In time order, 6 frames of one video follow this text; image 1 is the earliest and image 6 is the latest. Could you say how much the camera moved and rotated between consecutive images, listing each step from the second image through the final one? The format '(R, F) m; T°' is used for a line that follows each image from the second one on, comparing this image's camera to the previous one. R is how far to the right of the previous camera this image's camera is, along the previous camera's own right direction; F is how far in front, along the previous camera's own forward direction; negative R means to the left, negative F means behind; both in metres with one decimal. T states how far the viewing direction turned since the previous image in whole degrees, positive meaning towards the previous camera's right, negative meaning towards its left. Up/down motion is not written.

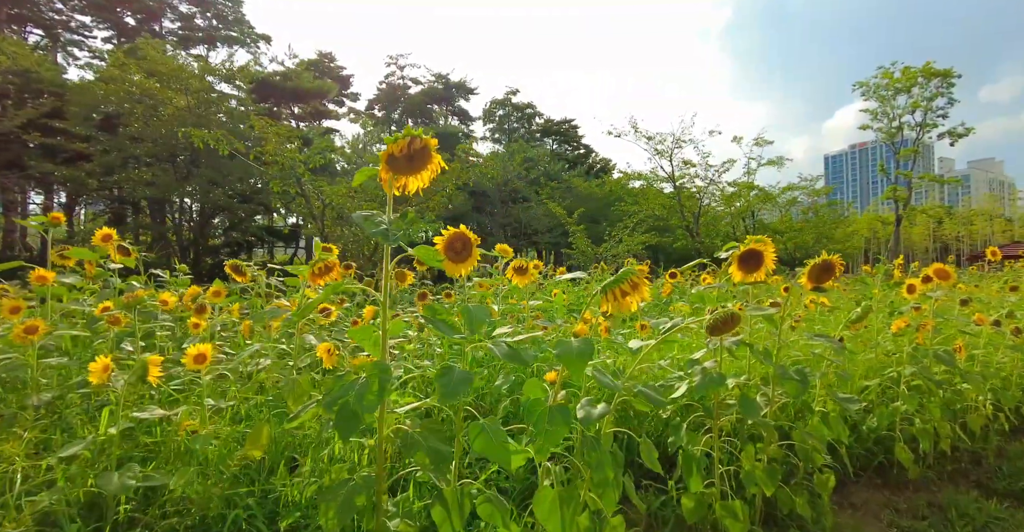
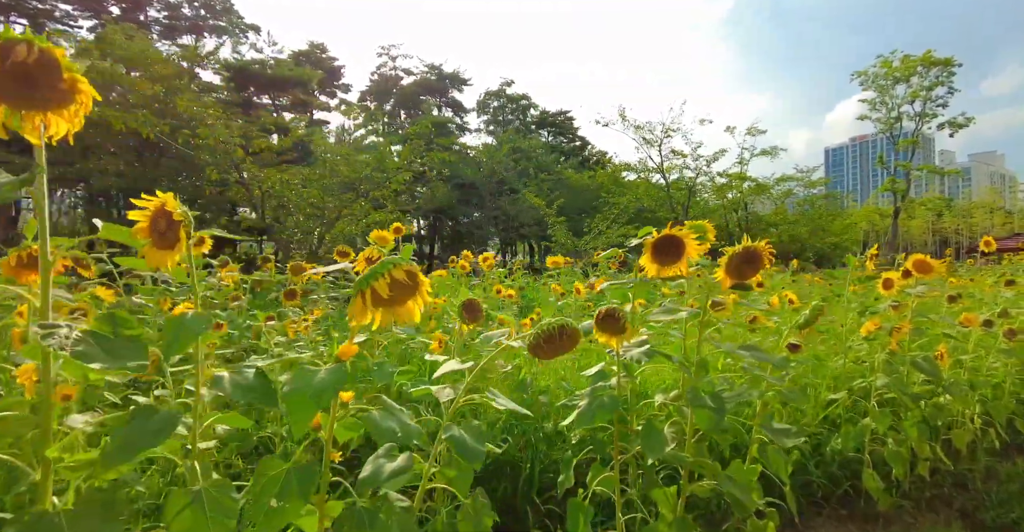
(+0.5, +0.5) m; 0°
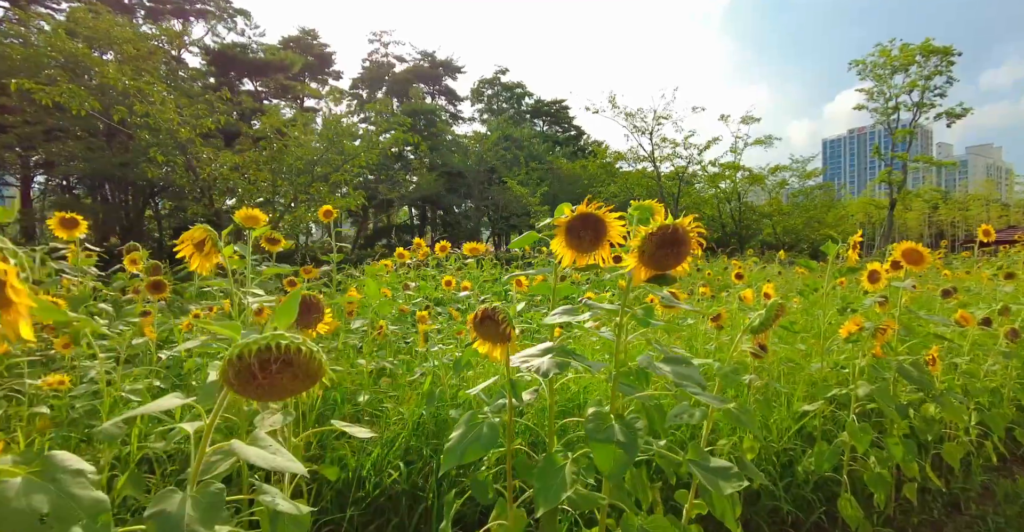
(+0.3, +0.4) m; 0°
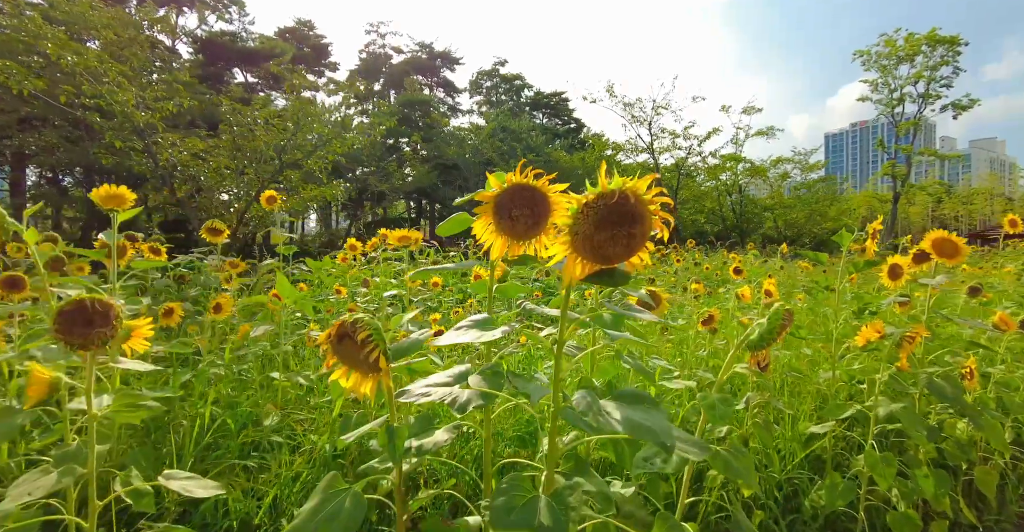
(+0.2, +0.4) m; 0°
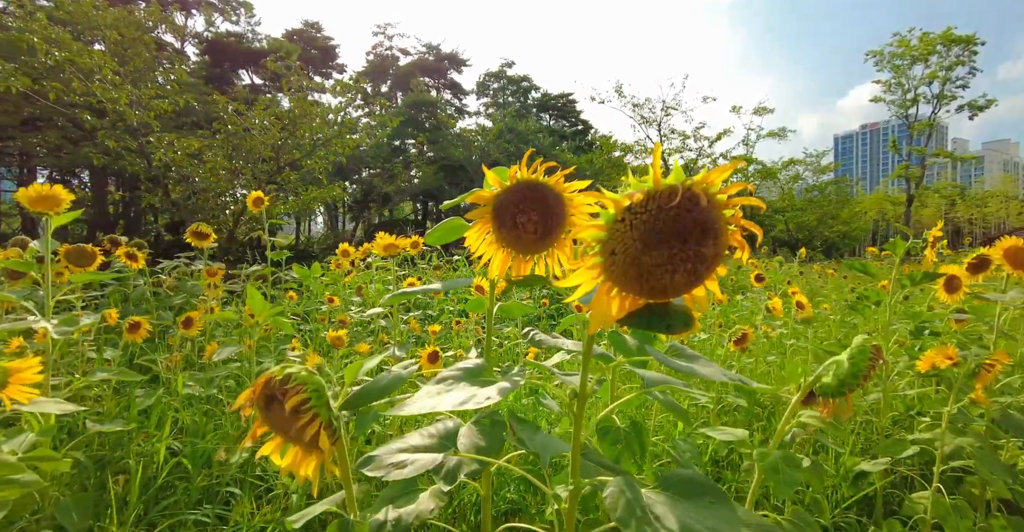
(0.0, +0.3) m; -1°
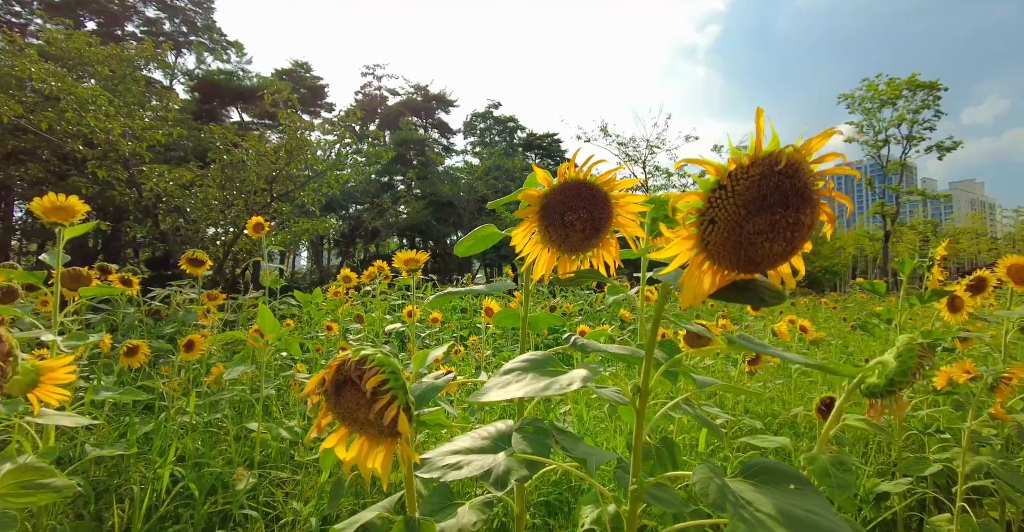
(-0.1, 0.0) m; +2°
